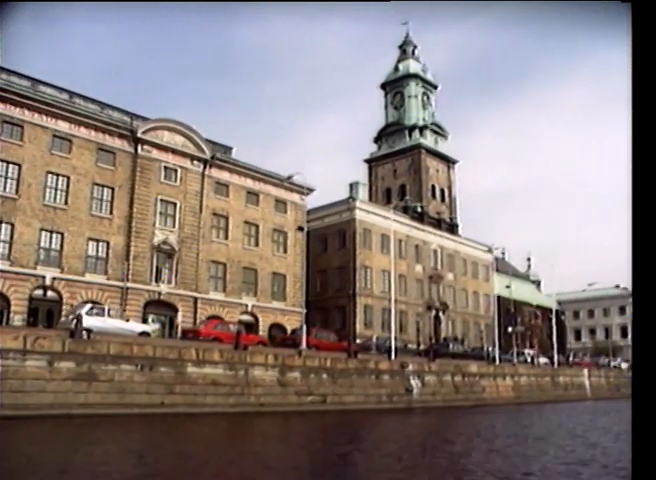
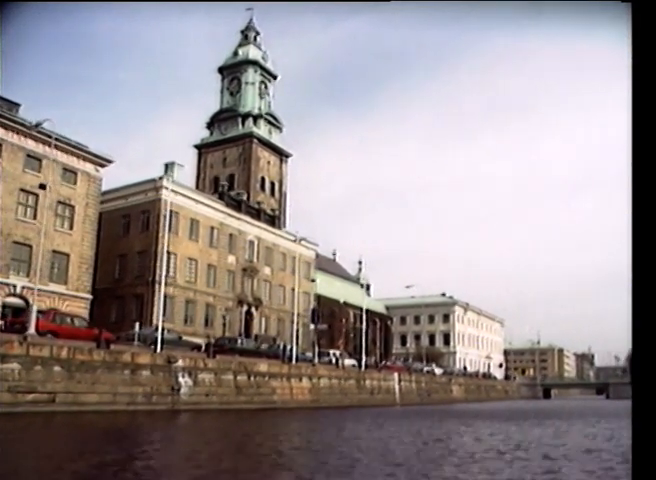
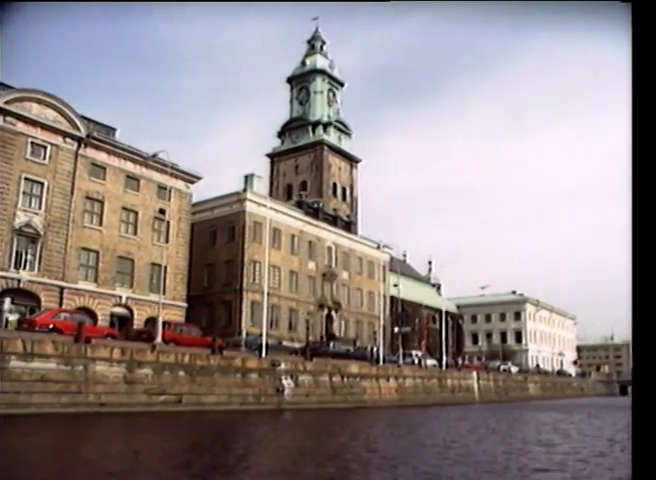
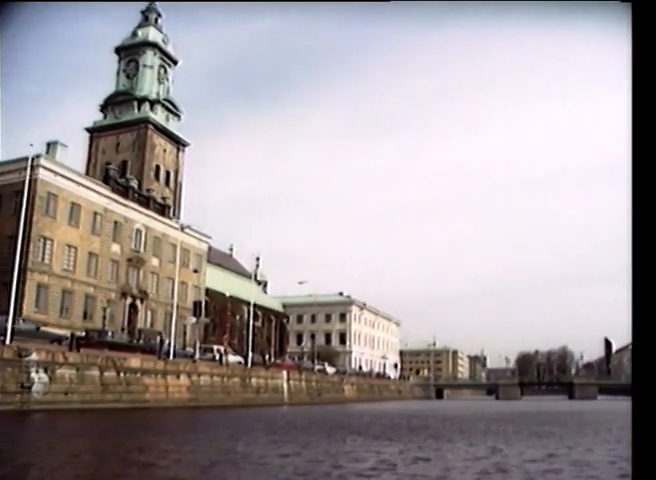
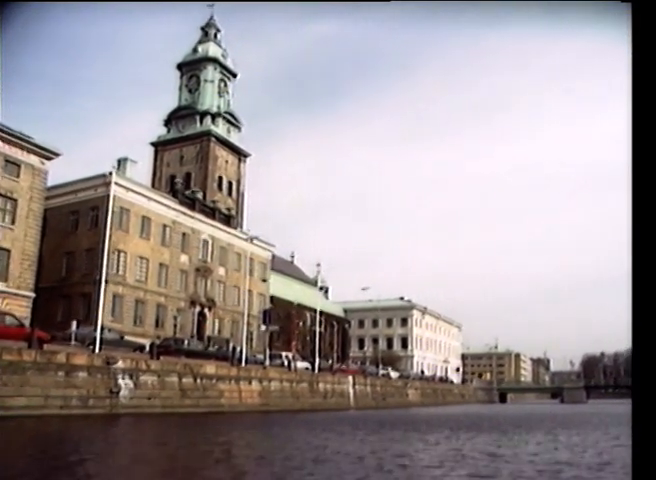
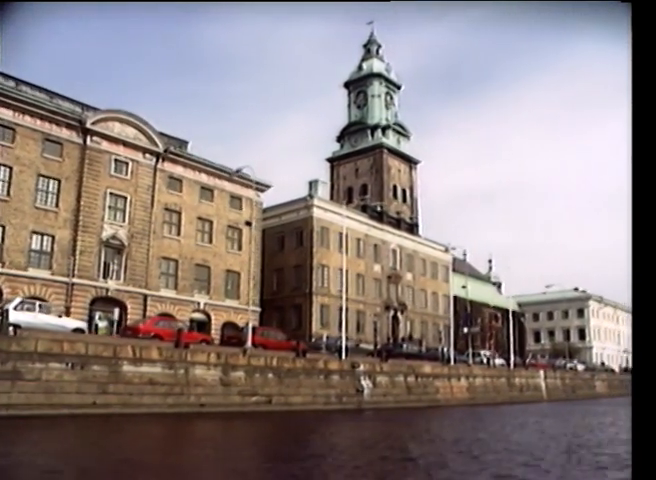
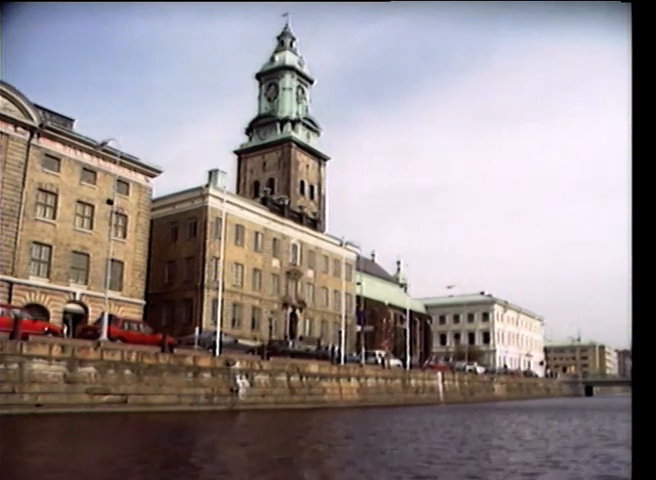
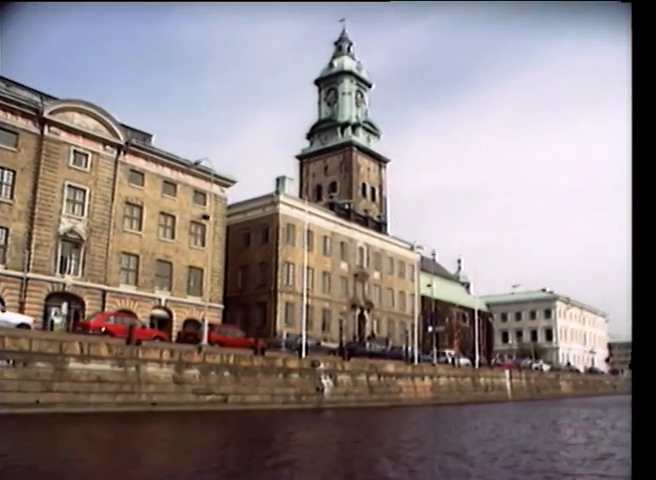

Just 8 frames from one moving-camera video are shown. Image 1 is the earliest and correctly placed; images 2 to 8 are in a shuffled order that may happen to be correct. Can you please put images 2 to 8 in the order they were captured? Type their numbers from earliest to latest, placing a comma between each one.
6, 8, 3, 7, 2, 5, 4
